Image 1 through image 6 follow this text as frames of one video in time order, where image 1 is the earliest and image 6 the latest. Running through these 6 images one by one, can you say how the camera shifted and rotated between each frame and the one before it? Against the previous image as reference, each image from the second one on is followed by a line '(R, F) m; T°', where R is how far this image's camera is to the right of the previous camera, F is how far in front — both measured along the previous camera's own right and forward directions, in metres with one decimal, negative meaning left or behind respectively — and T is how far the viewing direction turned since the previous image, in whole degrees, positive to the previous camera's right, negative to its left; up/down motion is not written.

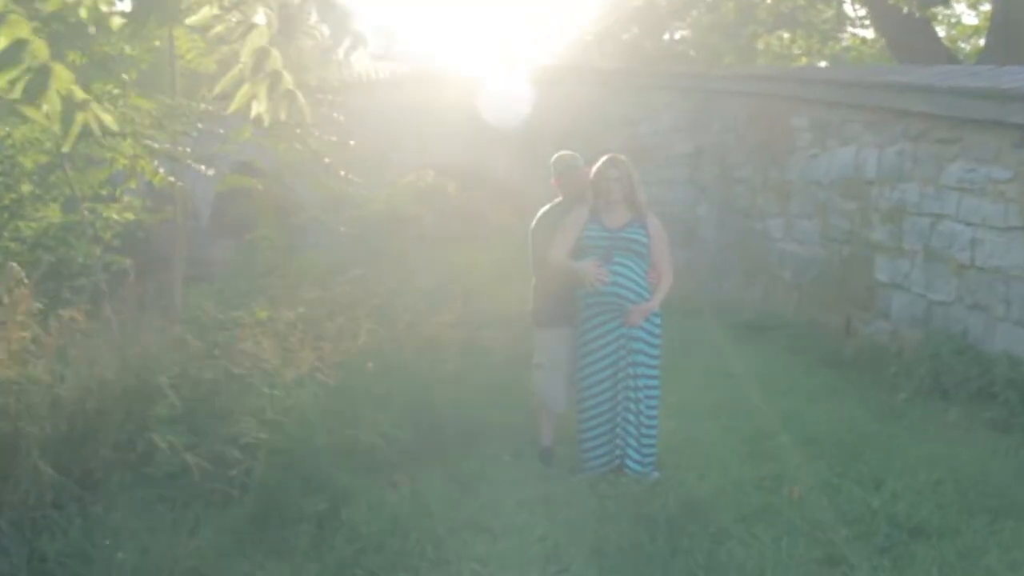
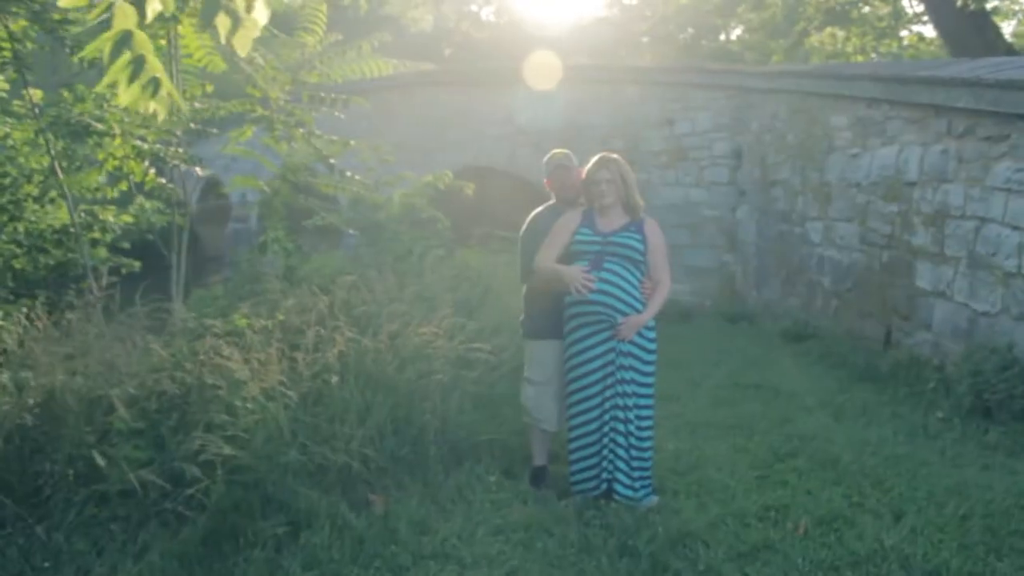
(+0.4, +0.4) m; -3°
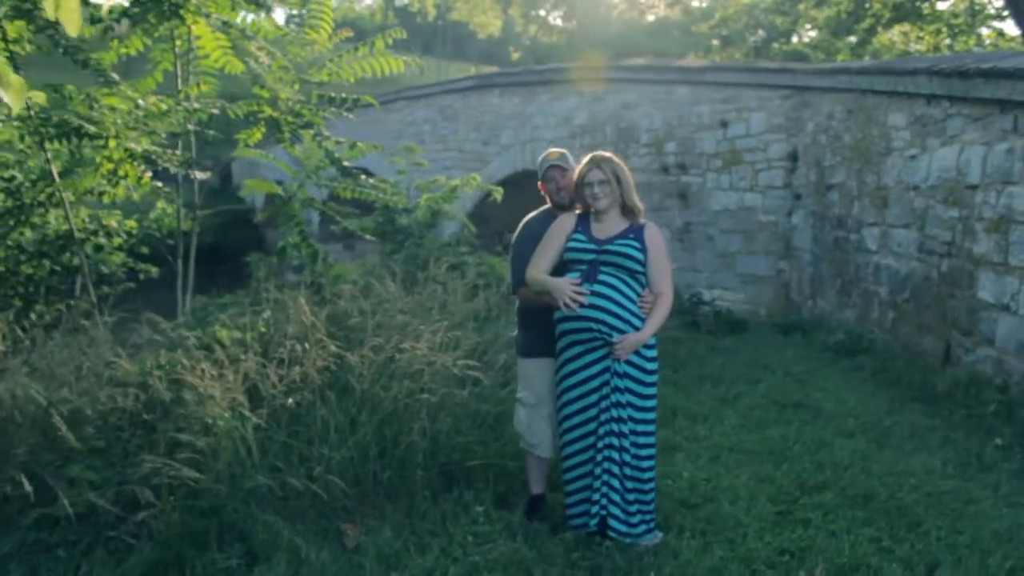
(+0.4, +0.4) m; -4°
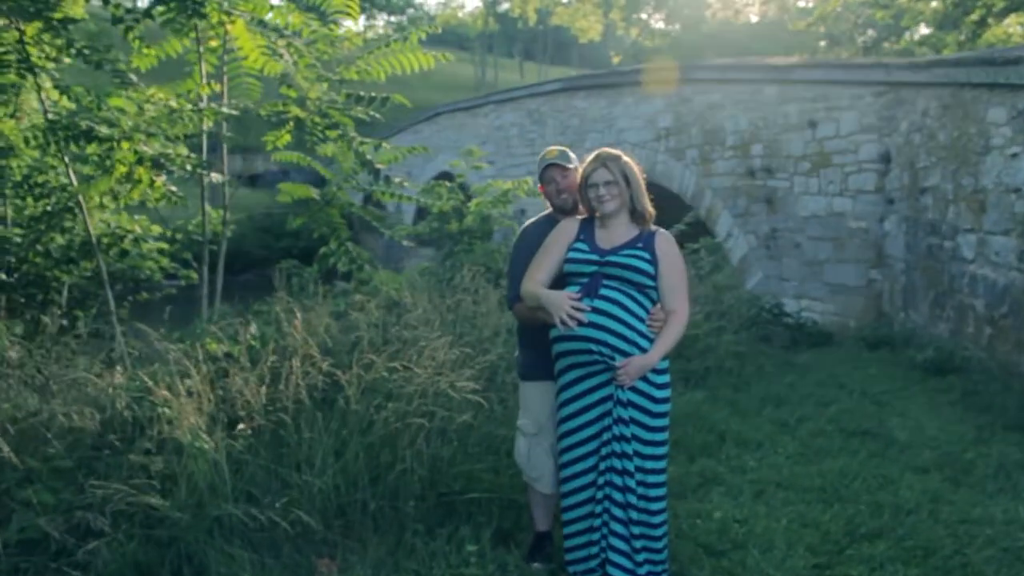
(+0.4, +0.5) m; -6°
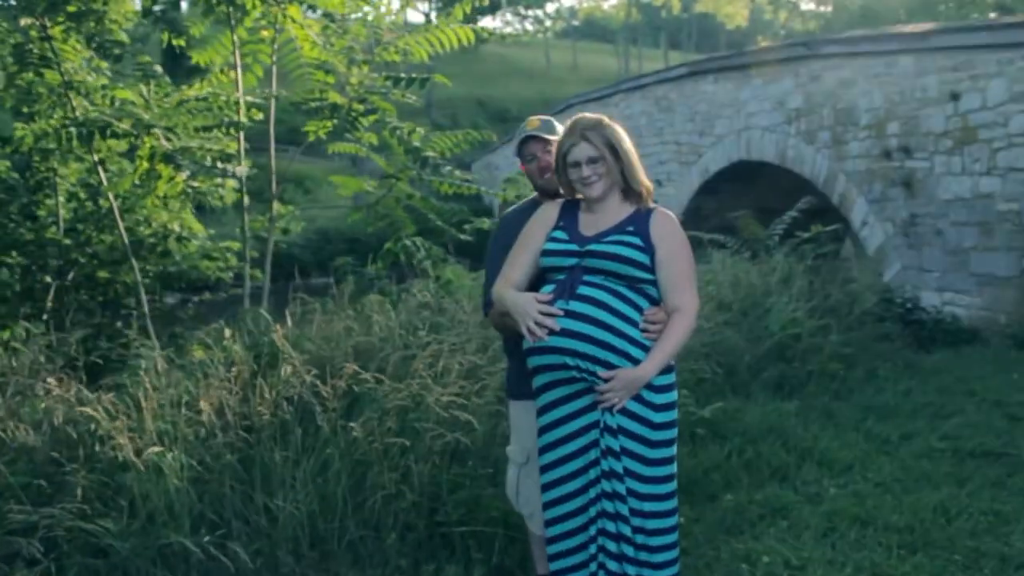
(+0.6, +0.7) m; -9°
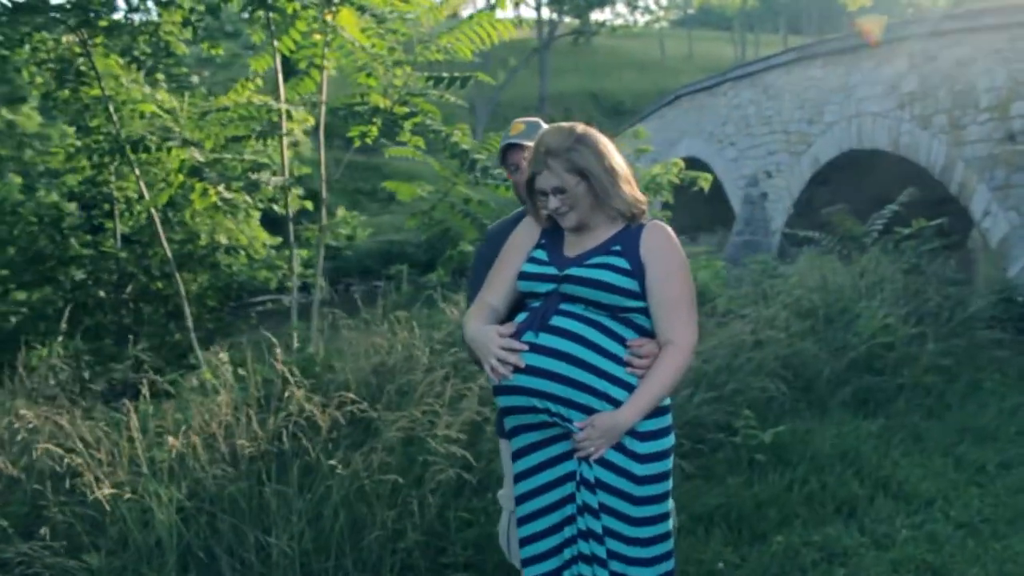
(+0.4, +0.4) m; -7°
